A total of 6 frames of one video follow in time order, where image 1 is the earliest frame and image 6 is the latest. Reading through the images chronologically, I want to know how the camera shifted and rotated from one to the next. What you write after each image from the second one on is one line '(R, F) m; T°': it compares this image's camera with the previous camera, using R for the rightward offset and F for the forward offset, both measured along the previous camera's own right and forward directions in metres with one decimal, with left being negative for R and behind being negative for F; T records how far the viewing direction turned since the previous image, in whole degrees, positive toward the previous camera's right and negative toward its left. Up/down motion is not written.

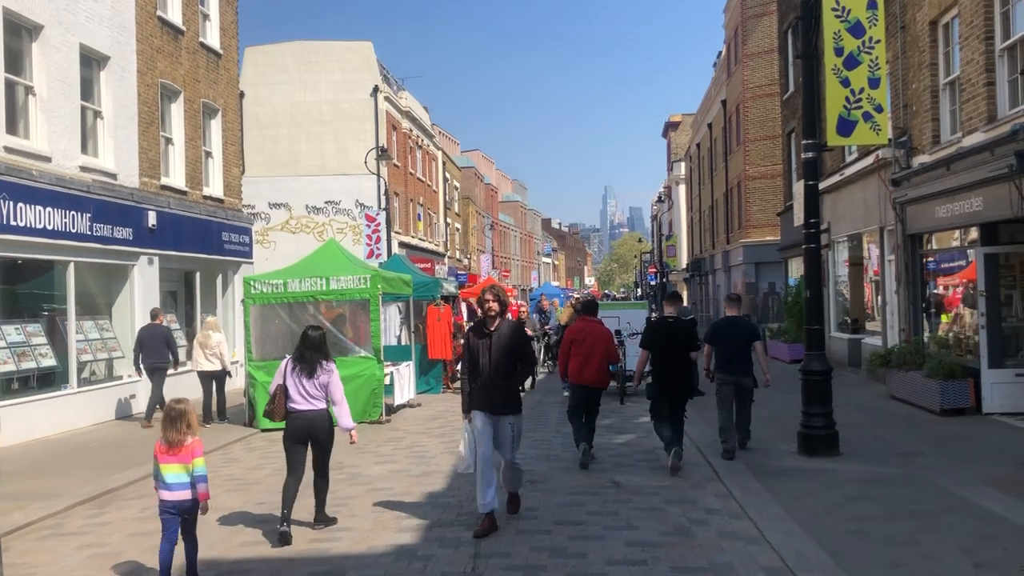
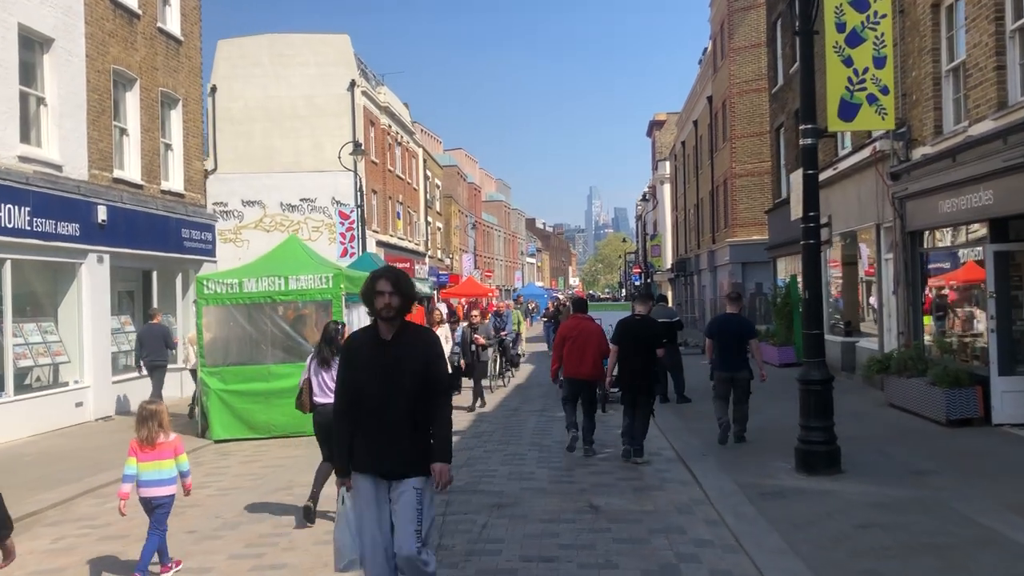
(+0.2, +0.9) m; +1°
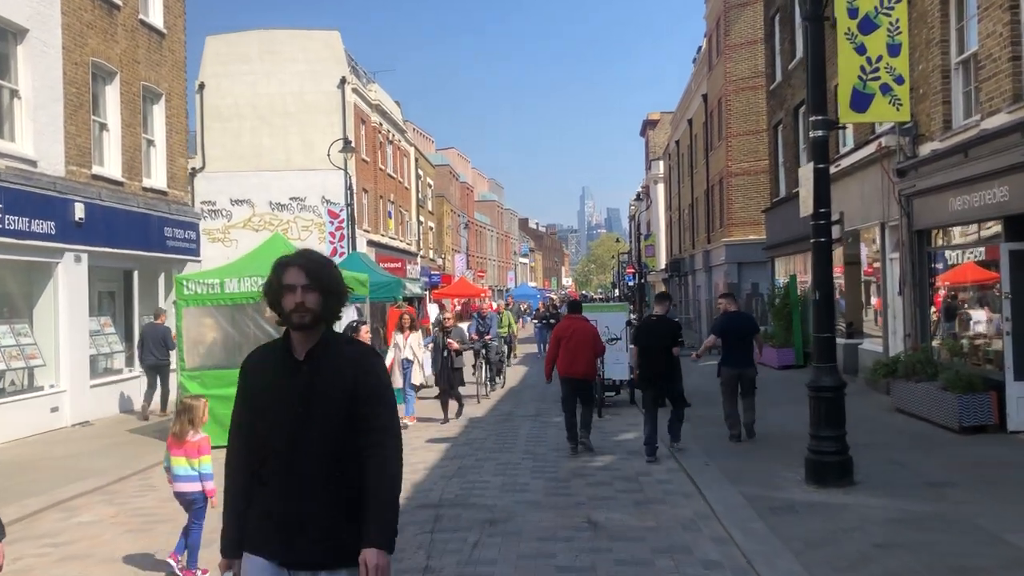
(0.0, +0.5) m; 0°
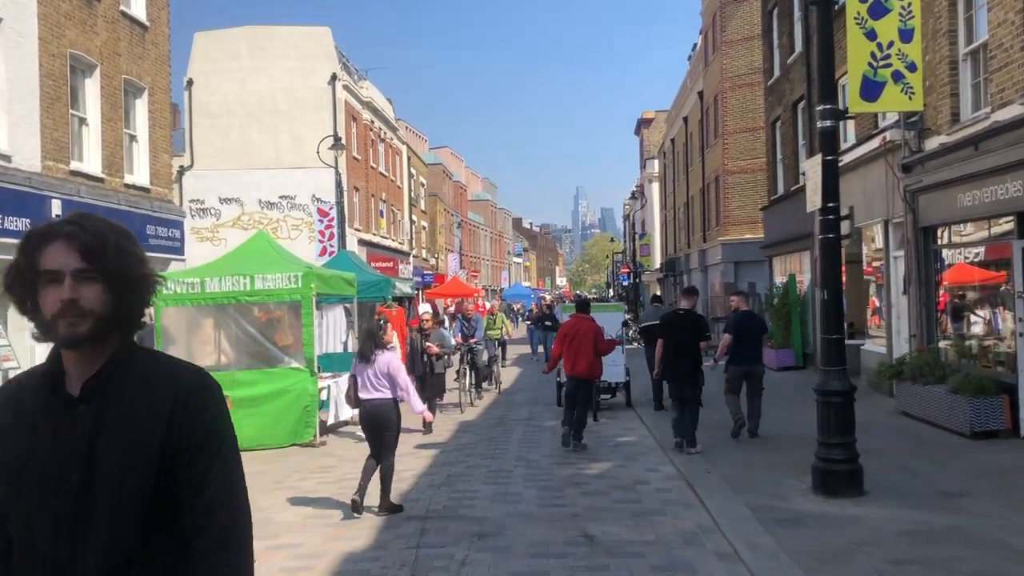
(0.0, +0.4) m; 0°
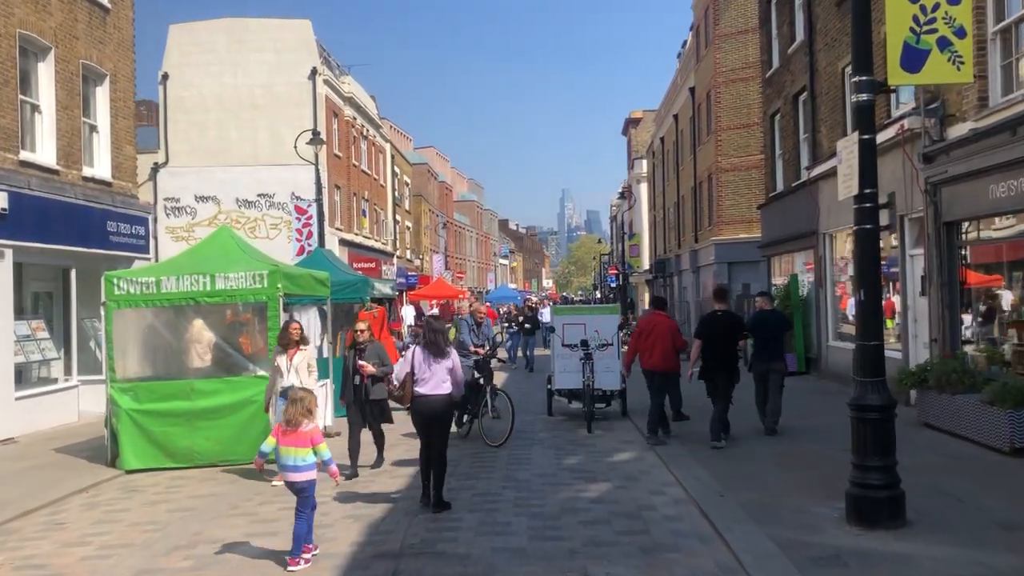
(0.0, +1.0) m; +1°
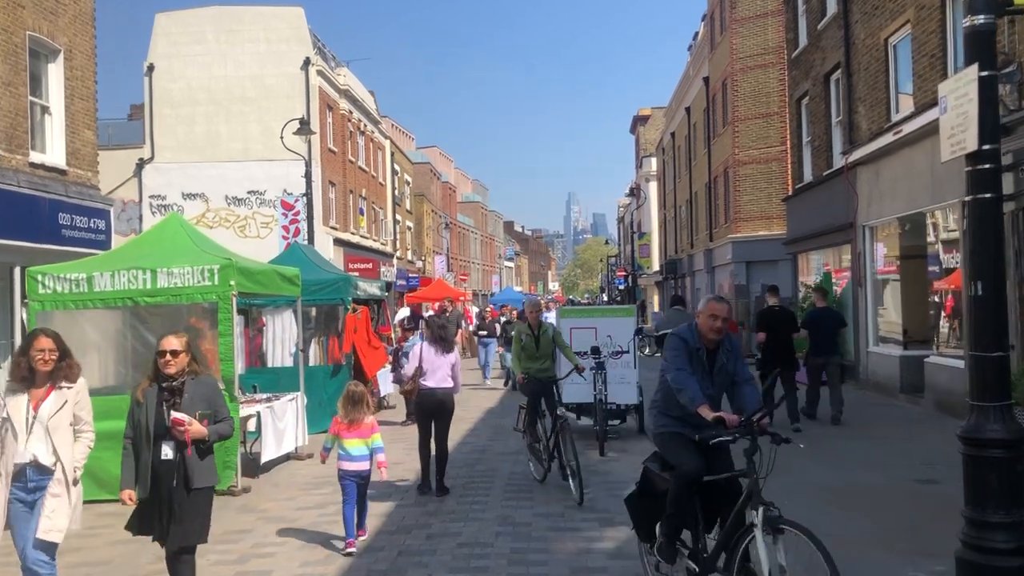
(+0.1, +1.7) m; 0°
